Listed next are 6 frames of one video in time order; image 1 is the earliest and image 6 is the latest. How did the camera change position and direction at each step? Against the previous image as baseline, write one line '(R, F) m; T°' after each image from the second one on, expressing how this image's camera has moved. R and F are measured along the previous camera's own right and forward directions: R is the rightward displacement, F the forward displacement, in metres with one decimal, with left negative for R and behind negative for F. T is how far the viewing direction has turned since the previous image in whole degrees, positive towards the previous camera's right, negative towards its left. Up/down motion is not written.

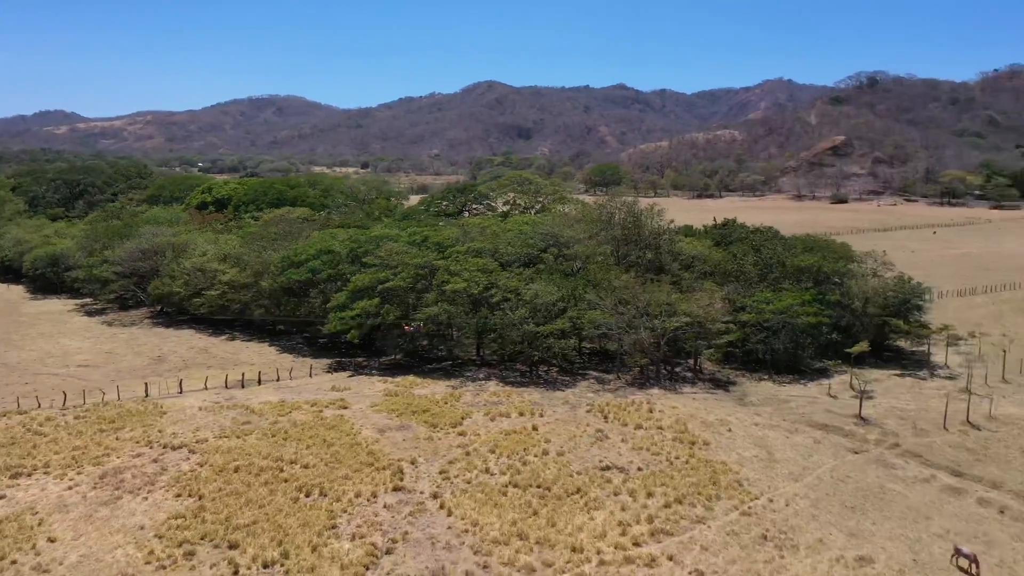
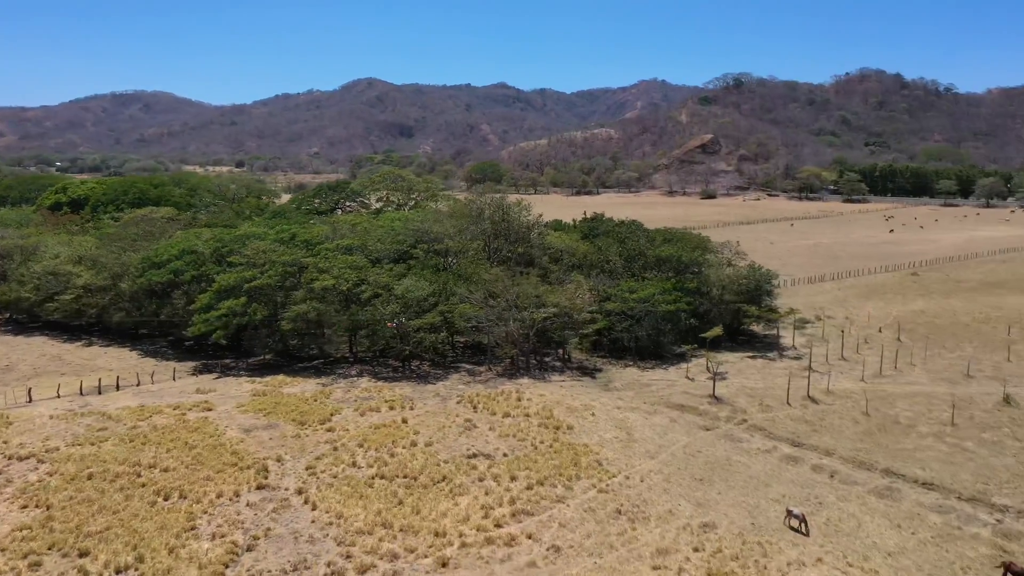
(+0.6, -0.5) m; +8°
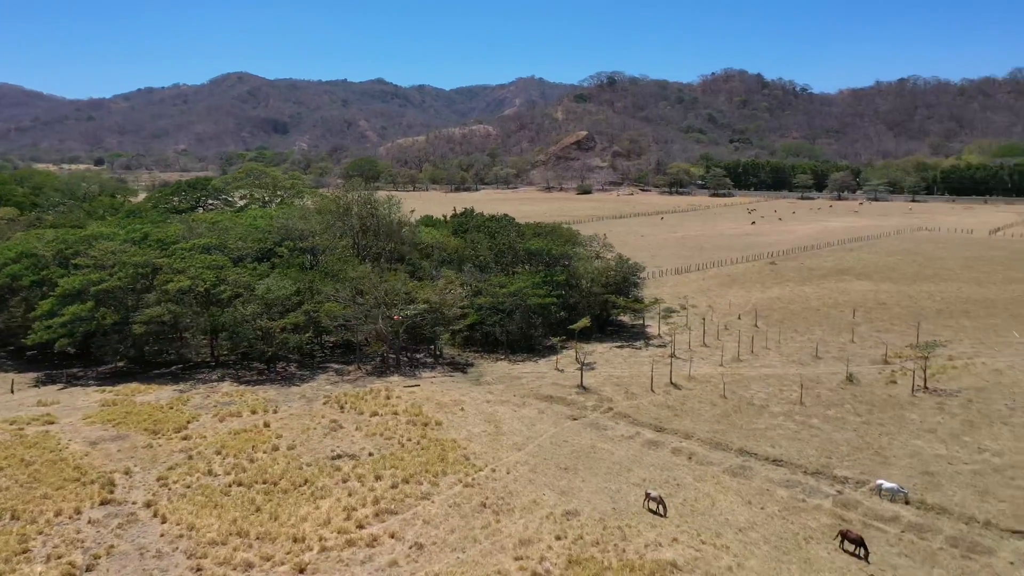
(+0.6, +0.1) m; +8°
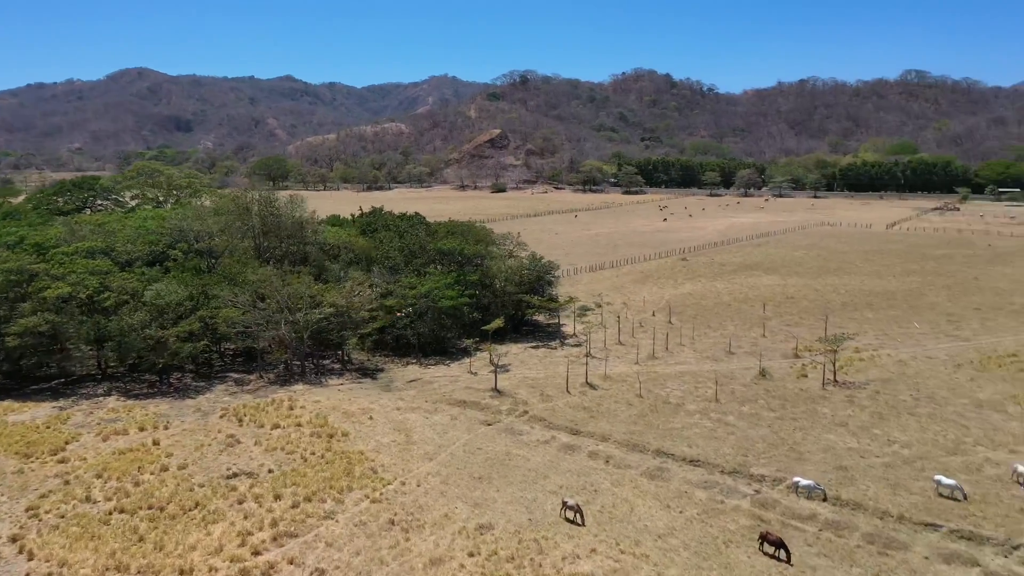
(+0.2, +1.0) m; +6°
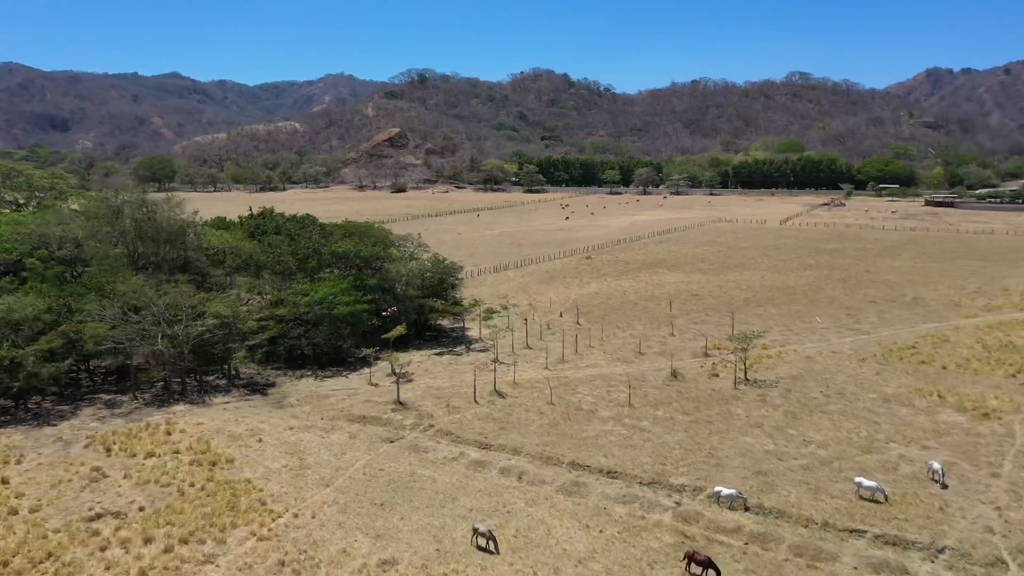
(0.0, +1.6) m; +7°
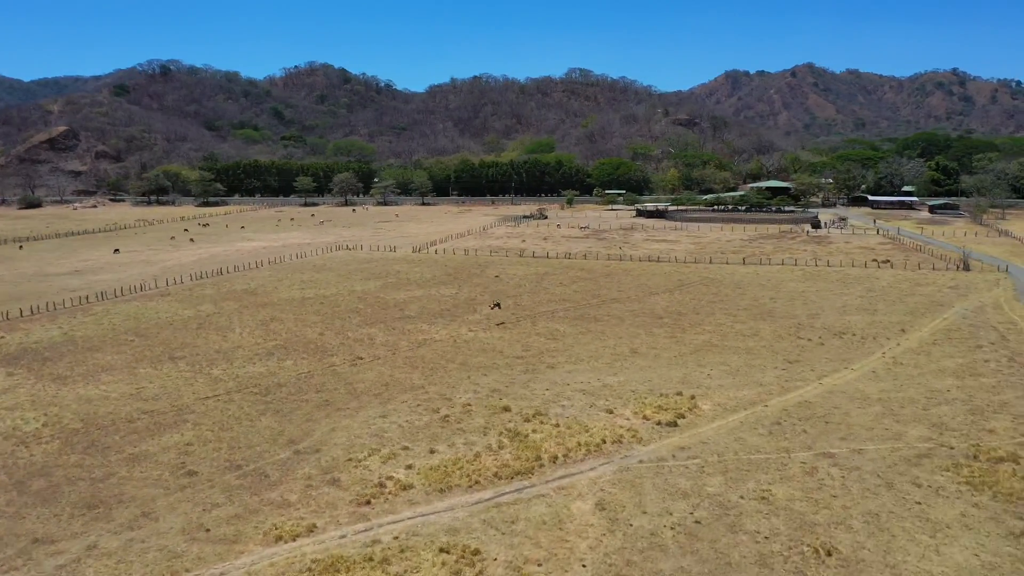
(+22.4, +20.2) m; +11°
